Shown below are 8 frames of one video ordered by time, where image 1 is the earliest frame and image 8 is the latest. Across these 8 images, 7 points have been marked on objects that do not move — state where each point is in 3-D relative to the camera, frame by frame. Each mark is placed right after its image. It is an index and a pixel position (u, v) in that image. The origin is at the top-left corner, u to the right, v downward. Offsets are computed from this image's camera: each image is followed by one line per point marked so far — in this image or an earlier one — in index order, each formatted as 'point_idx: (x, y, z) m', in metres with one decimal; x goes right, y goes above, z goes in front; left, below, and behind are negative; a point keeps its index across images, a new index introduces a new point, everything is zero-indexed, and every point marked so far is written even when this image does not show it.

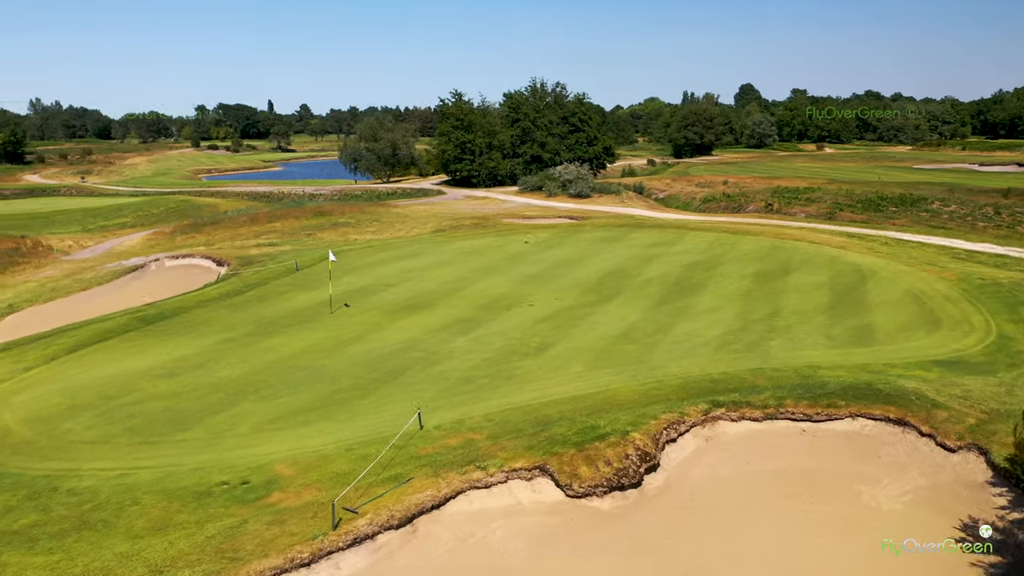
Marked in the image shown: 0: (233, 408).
0: (-5.6, -2.4, +16.3) m
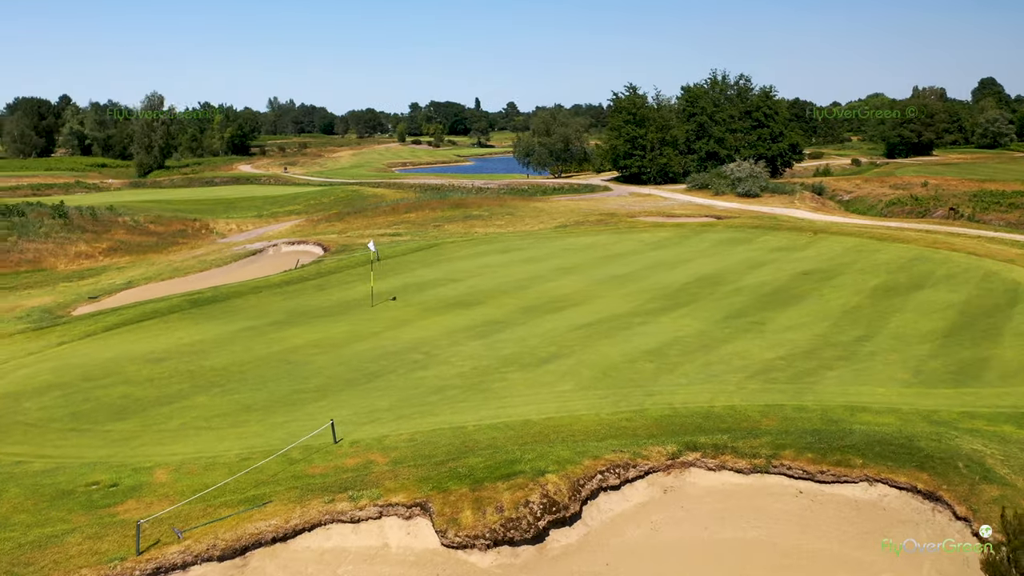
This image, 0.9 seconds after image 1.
0: (-6.1, -2.1, +15.4) m
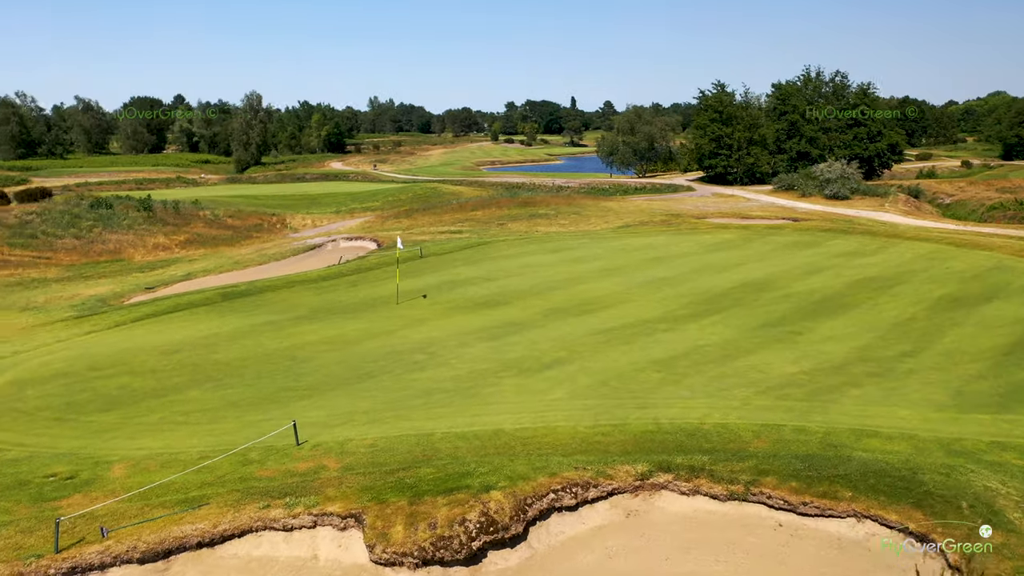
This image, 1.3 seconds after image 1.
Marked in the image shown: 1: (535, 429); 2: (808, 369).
0: (-6.3, -2.0, +15.4) m
1: (+0.3, -2.1, +12.4) m
2: (+5.6, -1.5, +15.8) m
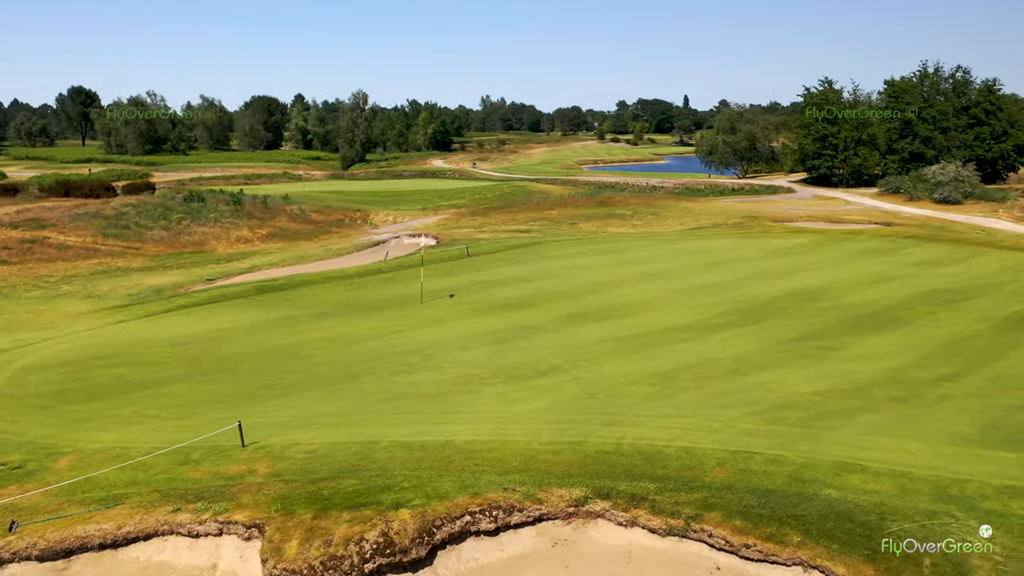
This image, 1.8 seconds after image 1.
0: (-6.5, -1.8, +15.4) m
1: (-0.4, -2.2, +11.6) m
2: (+5.3, -1.7, +14.3) m
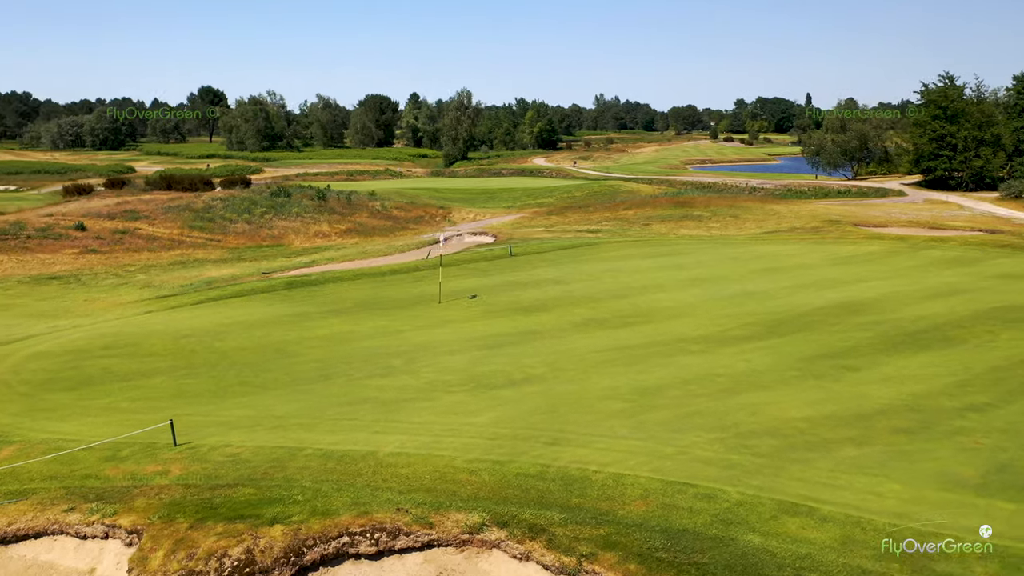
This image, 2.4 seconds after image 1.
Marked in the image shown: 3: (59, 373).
0: (-6.9, -1.7, +15.5) m
1: (-1.4, -2.2, +10.9) m
2: (+4.7, -2.0, +12.8) m
3: (-8.7, -1.6, +16.0) m
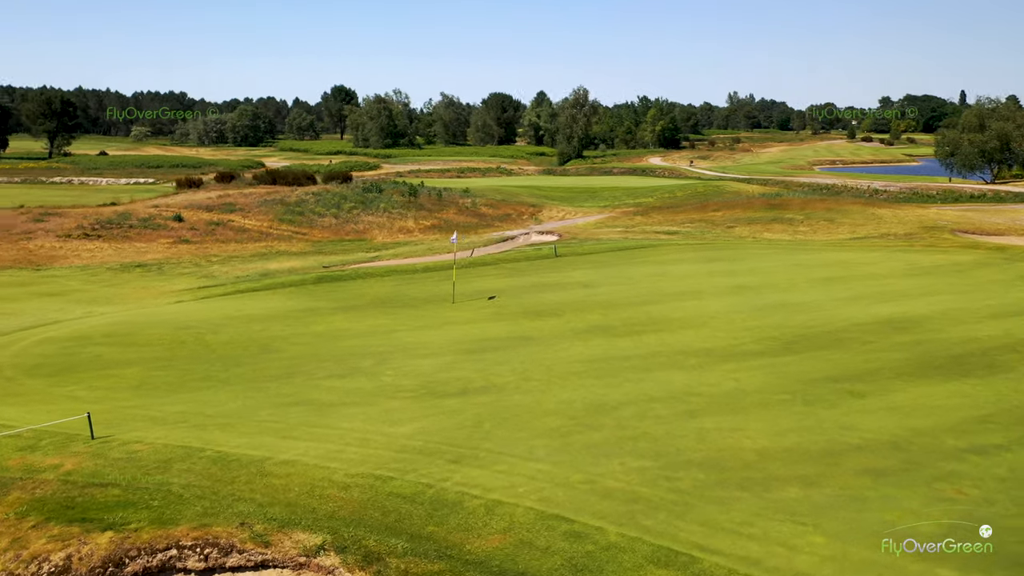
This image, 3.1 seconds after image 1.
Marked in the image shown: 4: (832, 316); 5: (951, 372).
0: (-7.5, -1.5, +15.7) m
1: (-2.7, -2.2, +10.3) m
2: (+3.6, -2.2, +11.2) m
3: (-9.2, -1.4, +16.5) m
4: (+7.4, -0.7, +19.2) m
5: (+7.9, -1.5, +15.0) m
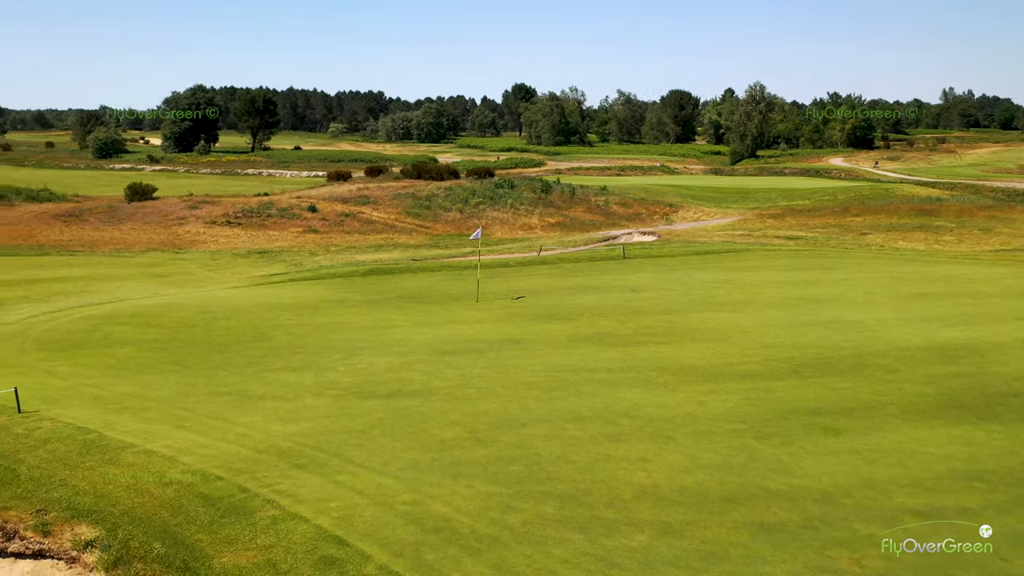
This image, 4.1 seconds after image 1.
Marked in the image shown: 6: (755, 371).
0: (-7.9, -1.2, +16.5) m
1: (-4.5, -2.1, +10.2) m
2: (+1.9, -2.3, +9.7) m
3: (-9.4, -1.0, +17.6) m
4: (+7.4, -1.0, +16.6) m
5: (+6.9, -1.9, +12.4) m
6: (+4.4, -1.4, +14.7) m
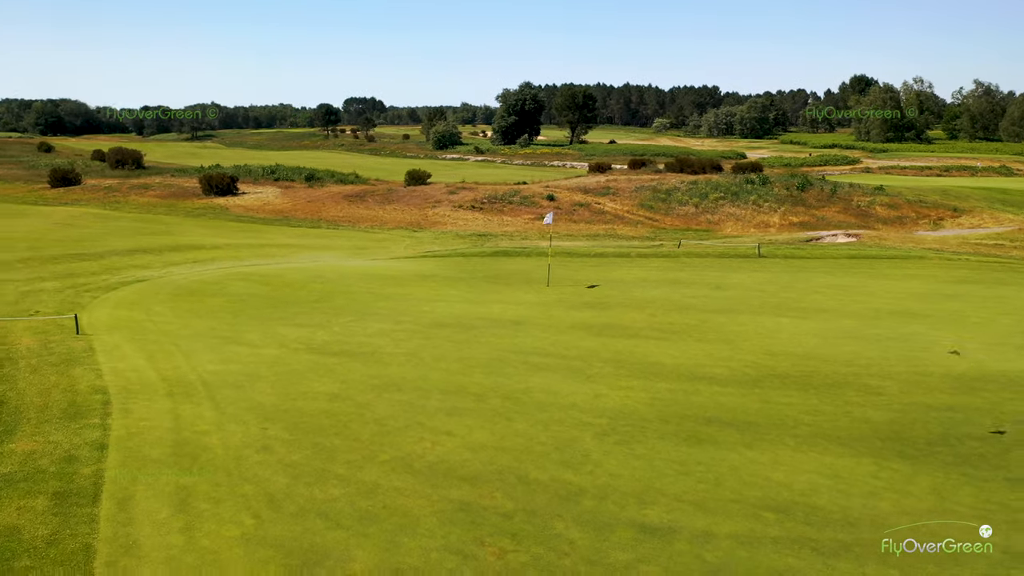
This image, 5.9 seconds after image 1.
0: (-7.1, -0.2, +19.9) m
1: (-6.5, -1.3, +12.8) m
2: (-0.9, -2.0, +9.9) m
3: (-8.0, +0.1, +21.5) m
4: (+7.0, -1.3, +14.1) m
5: (+4.9, -2.0, +10.4) m
6: (+3.4, -1.4, +13.5) m
